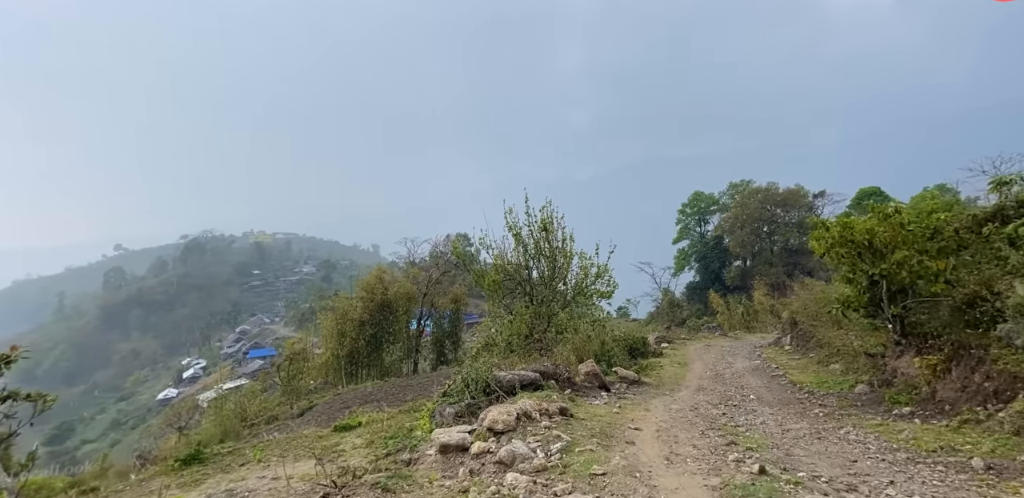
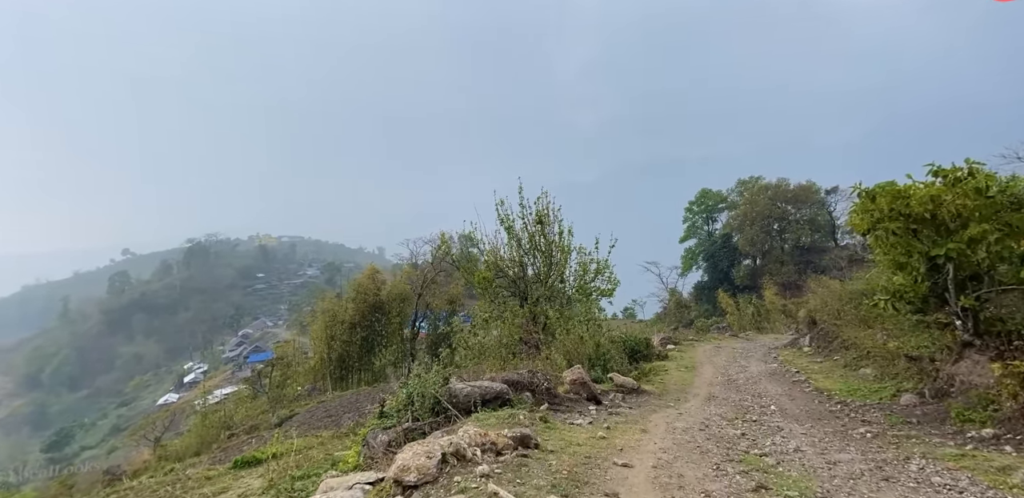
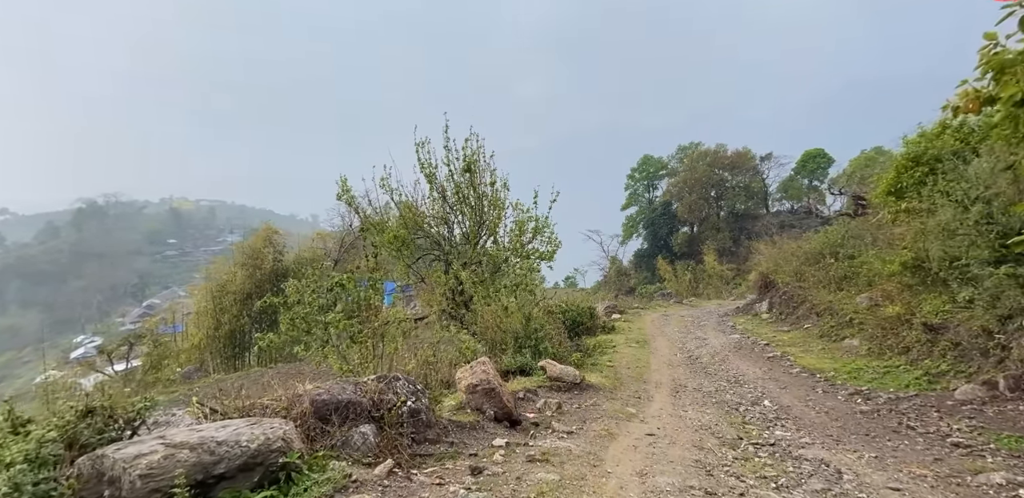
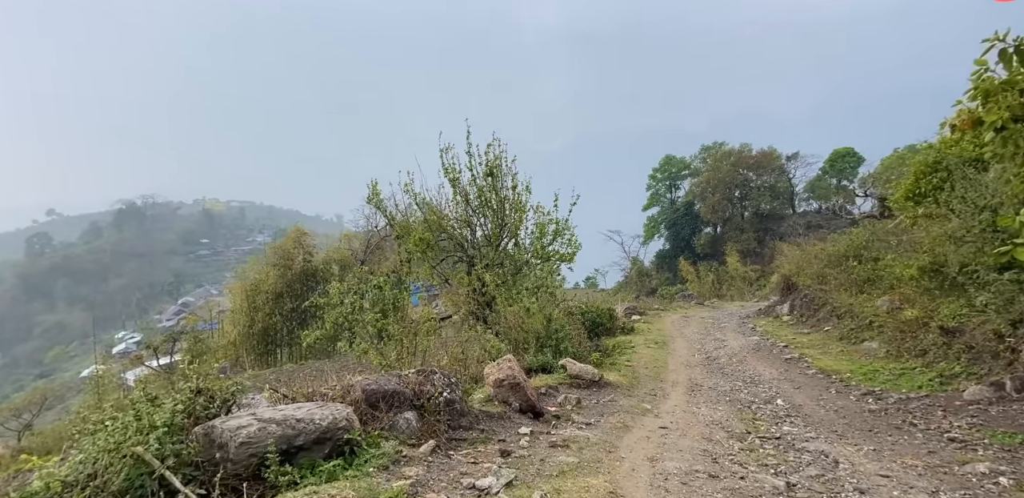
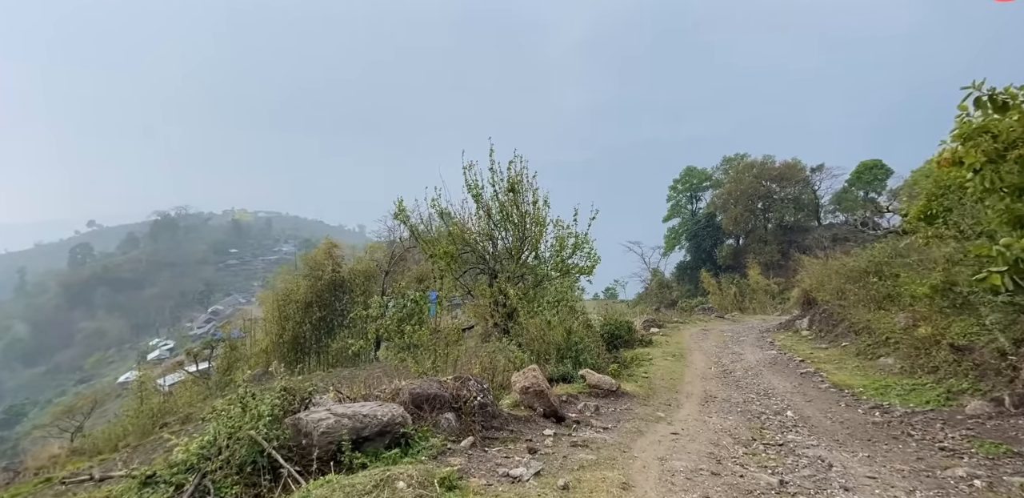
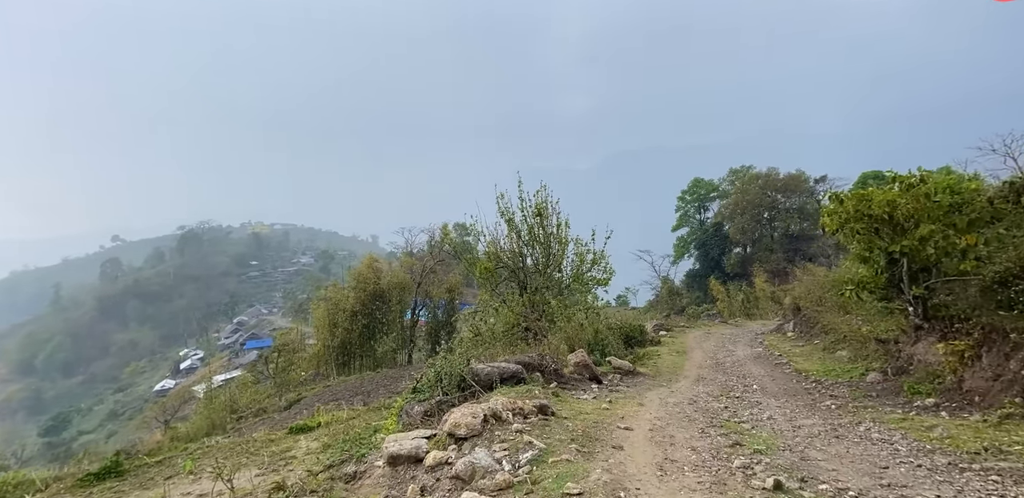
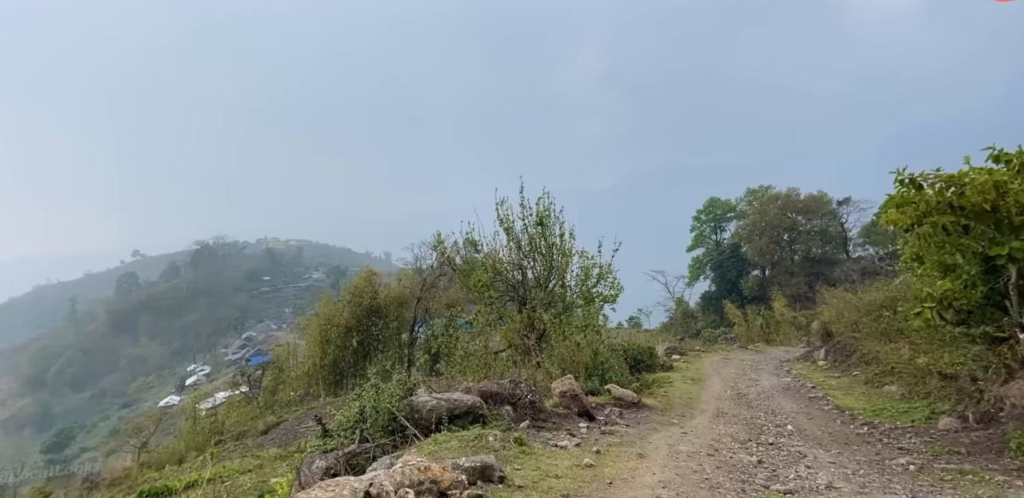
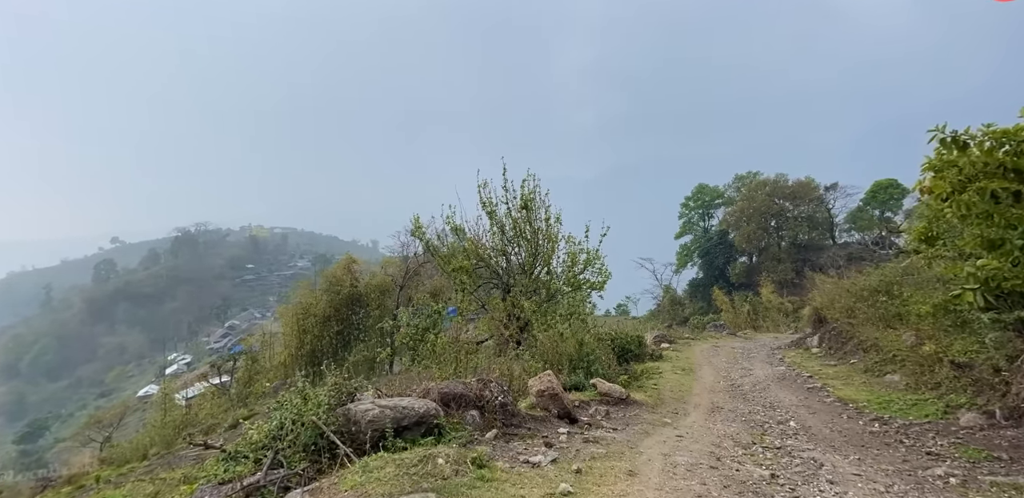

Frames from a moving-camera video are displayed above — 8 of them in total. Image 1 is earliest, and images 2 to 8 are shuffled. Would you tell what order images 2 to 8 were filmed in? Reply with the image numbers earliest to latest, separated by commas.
6, 2, 7, 8, 5, 4, 3
